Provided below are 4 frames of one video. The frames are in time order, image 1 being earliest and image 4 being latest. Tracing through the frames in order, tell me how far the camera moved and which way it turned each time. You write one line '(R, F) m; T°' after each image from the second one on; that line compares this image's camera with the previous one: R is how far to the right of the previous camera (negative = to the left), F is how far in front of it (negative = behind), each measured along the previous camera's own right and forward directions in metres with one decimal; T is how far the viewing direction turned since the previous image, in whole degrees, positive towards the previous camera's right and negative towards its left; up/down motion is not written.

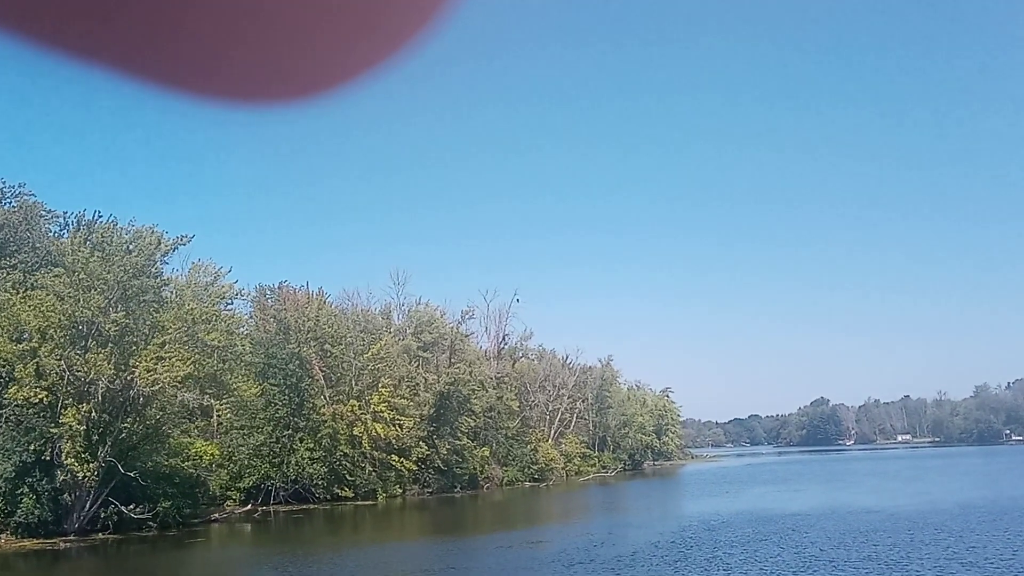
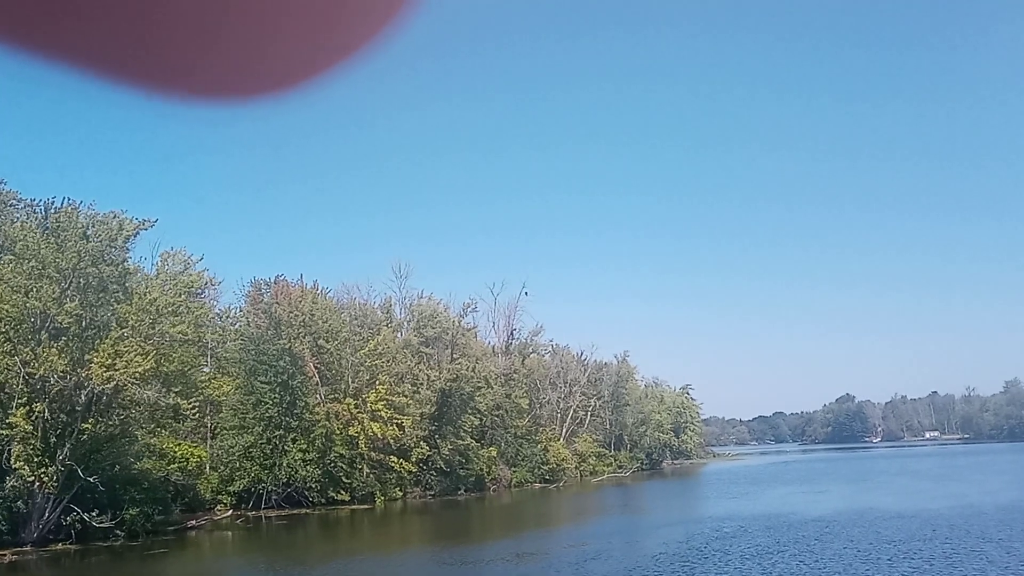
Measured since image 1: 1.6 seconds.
(+1.2, +3.4) m; -1°
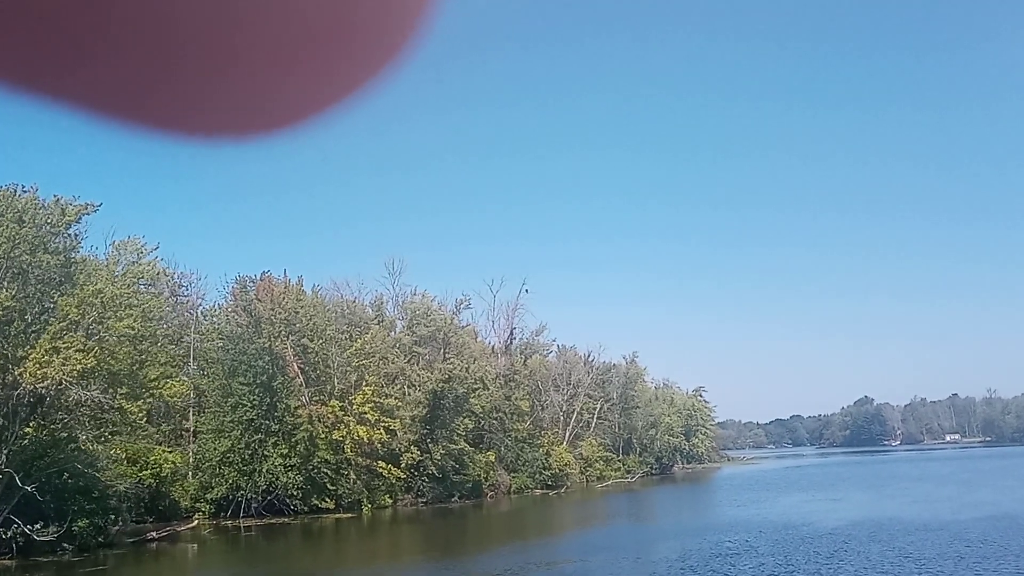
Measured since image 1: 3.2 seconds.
(+1.4, +3.3) m; -1°
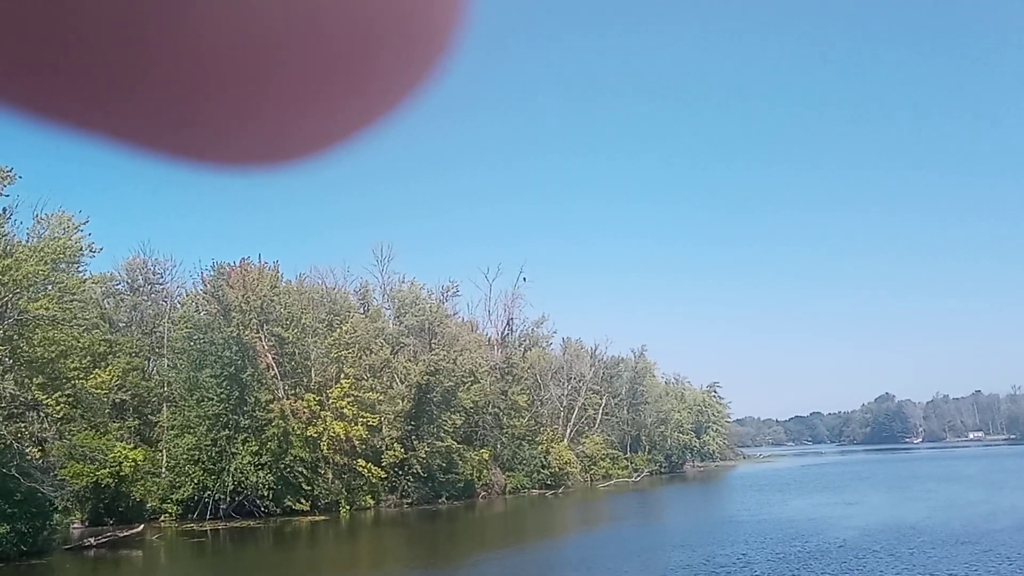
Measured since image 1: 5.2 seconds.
(+1.7, +4.0) m; -1°
